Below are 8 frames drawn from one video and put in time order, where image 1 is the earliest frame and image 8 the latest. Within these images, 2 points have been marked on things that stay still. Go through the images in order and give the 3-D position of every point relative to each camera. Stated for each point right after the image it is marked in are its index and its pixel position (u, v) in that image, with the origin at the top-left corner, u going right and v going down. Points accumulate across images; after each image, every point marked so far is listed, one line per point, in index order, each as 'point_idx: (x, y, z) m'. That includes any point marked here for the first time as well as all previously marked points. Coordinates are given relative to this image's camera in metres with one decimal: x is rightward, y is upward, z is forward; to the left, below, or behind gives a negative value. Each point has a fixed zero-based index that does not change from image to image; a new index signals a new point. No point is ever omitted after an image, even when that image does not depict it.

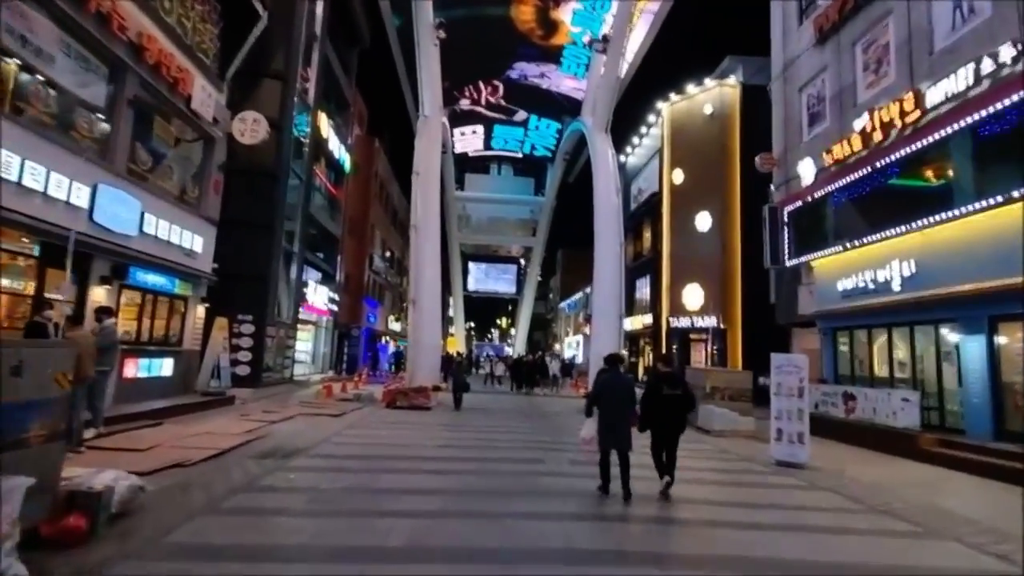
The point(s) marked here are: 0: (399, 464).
0: (-2.2, -3.3, +10.6) m
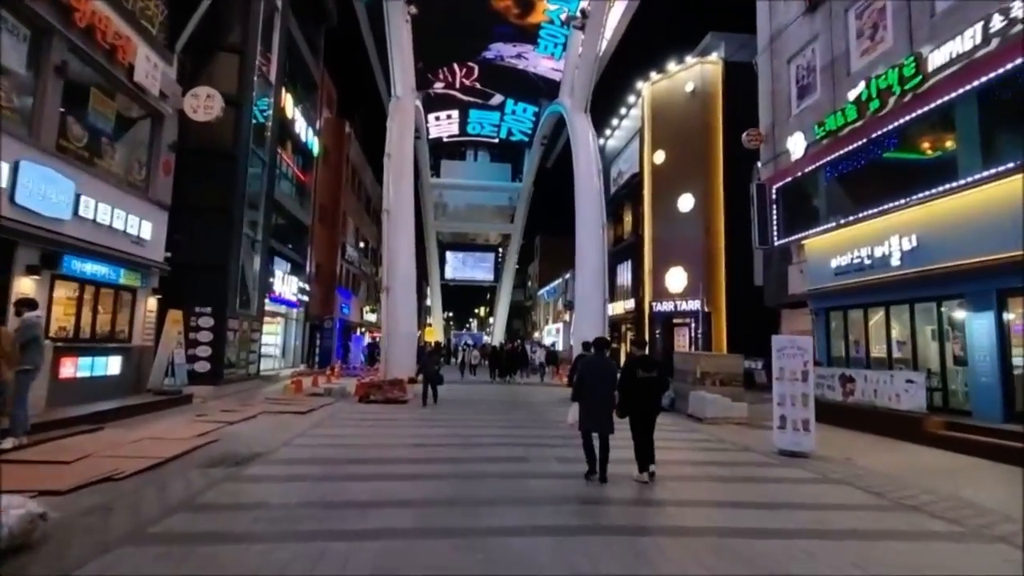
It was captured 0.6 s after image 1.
0: (-2.4, -3.0, +9.4) m
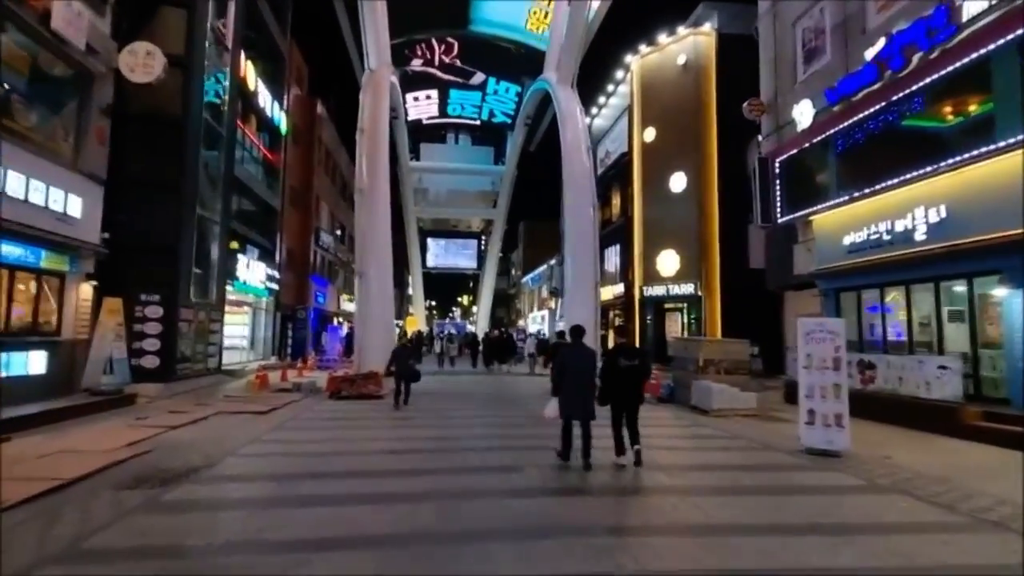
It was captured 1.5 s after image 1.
0: (-2.6, -2.7, +7.7) m
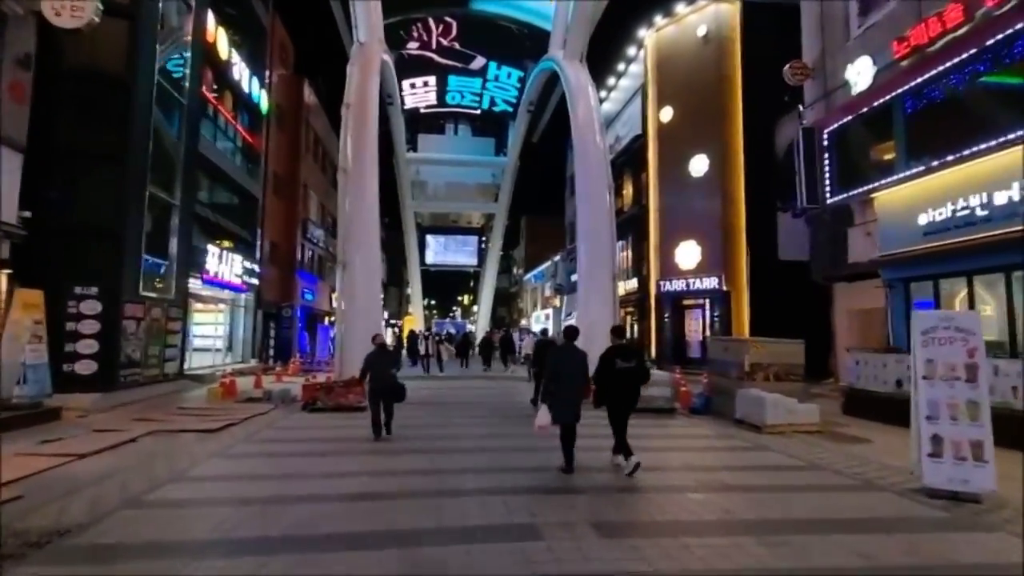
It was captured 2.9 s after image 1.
0: (-2.4, -2.5, +5.1) m
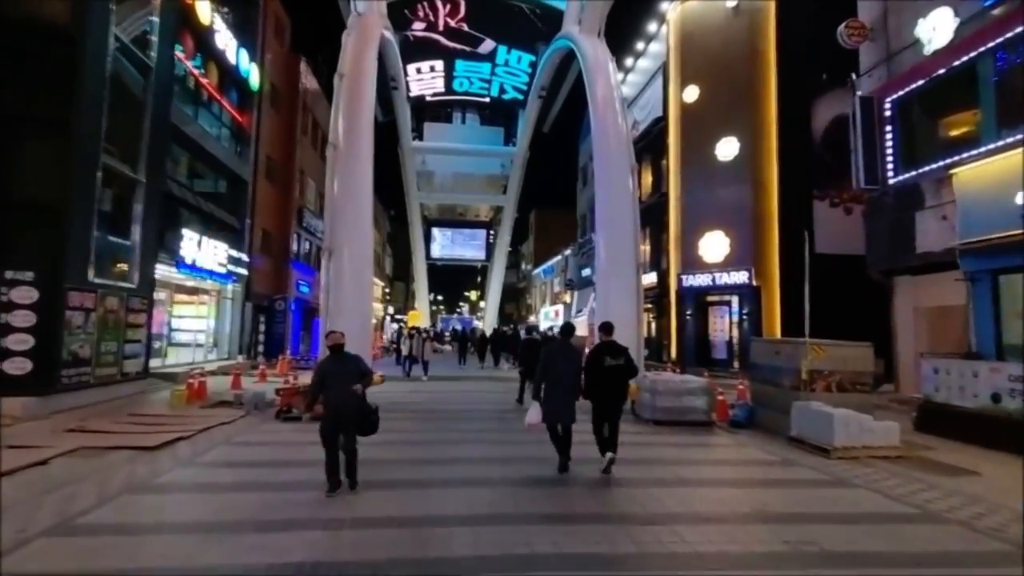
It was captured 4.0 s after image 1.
0: (-2.3, -2.3, +2.9) m
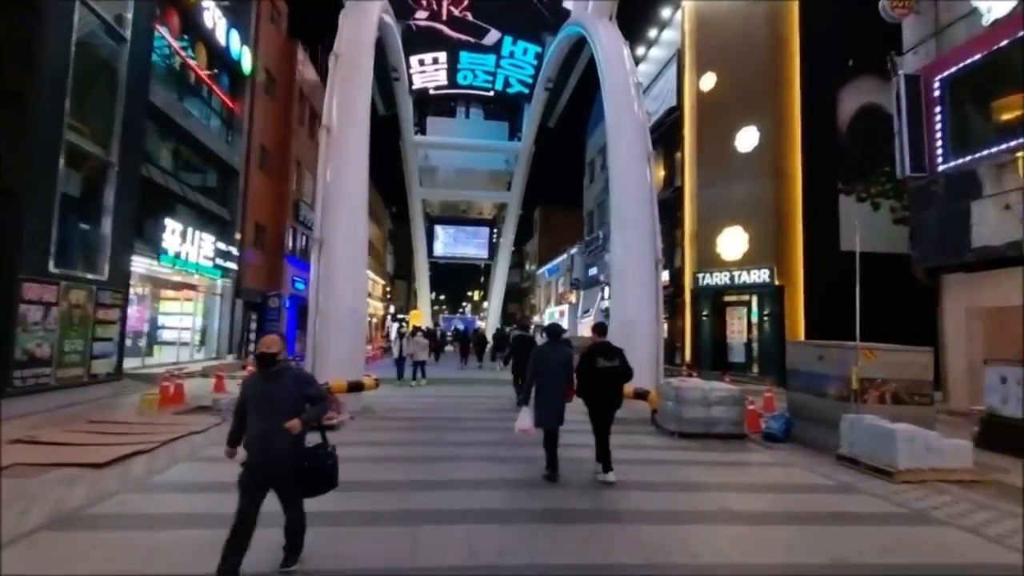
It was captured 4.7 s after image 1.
0: (-2.2, -2.2, +1.6) m
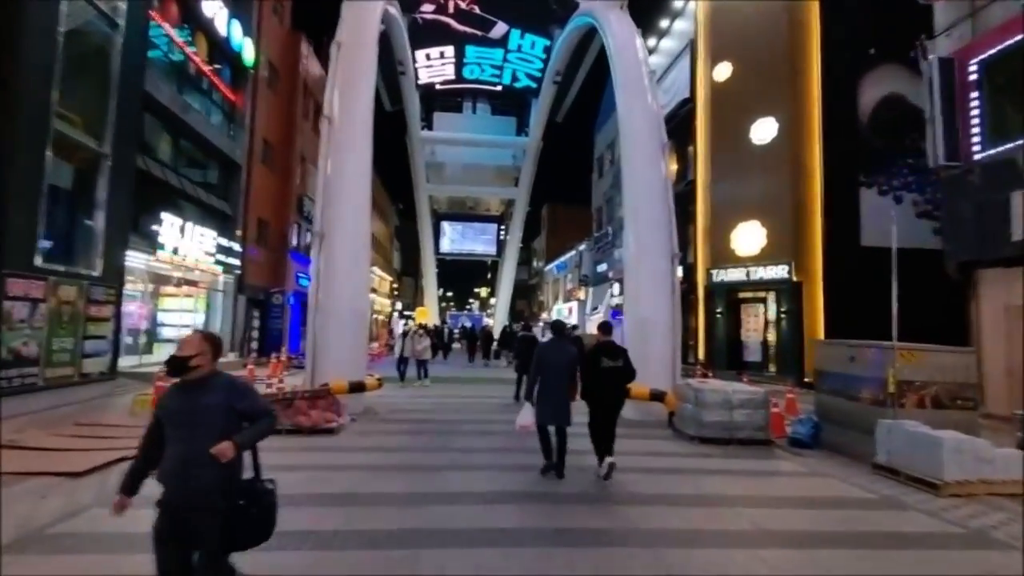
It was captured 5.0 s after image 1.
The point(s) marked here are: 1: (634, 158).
0: (-2.1, -2.1, +1.0) m
1: (+3.5, +3.8, +16.1) m
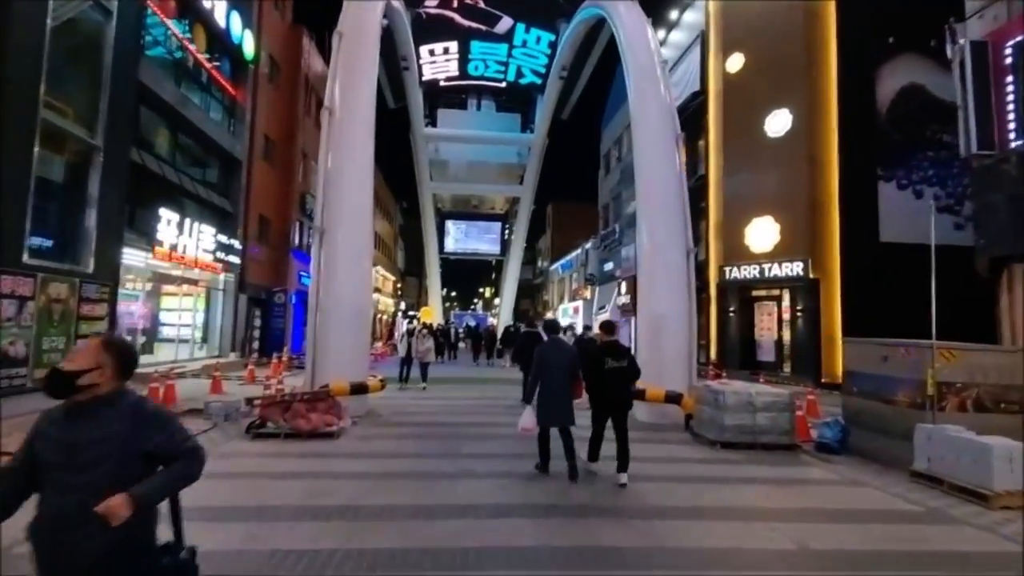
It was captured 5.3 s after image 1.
0: (-2.0, -2.1, +0.4) m
1: (+3.7, +3.8, +15.5) m
